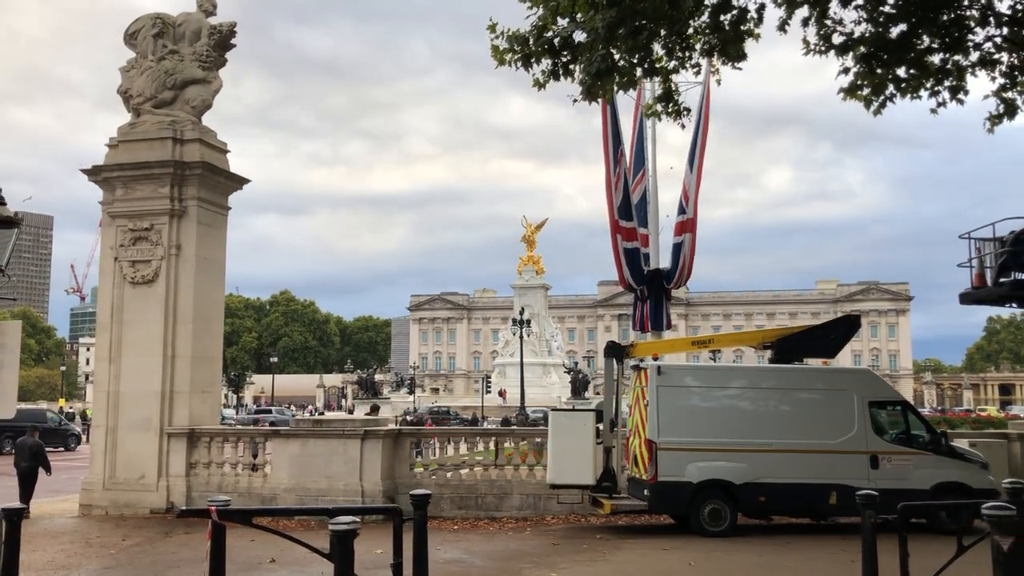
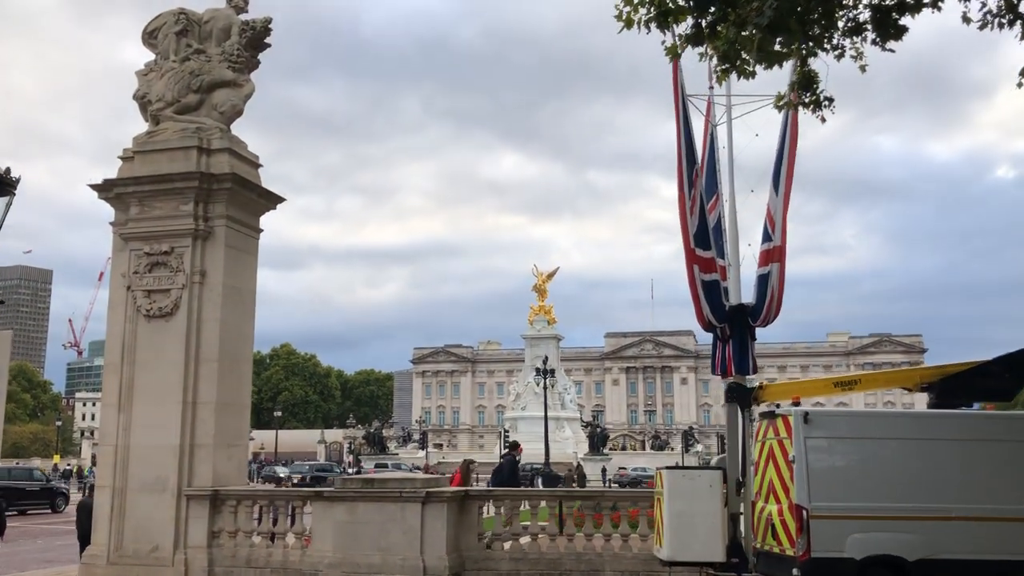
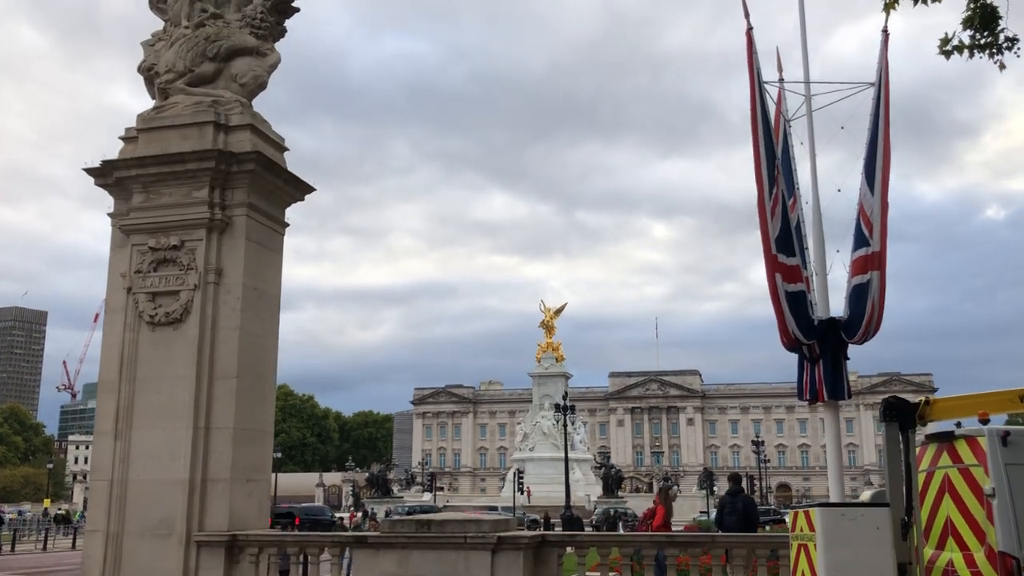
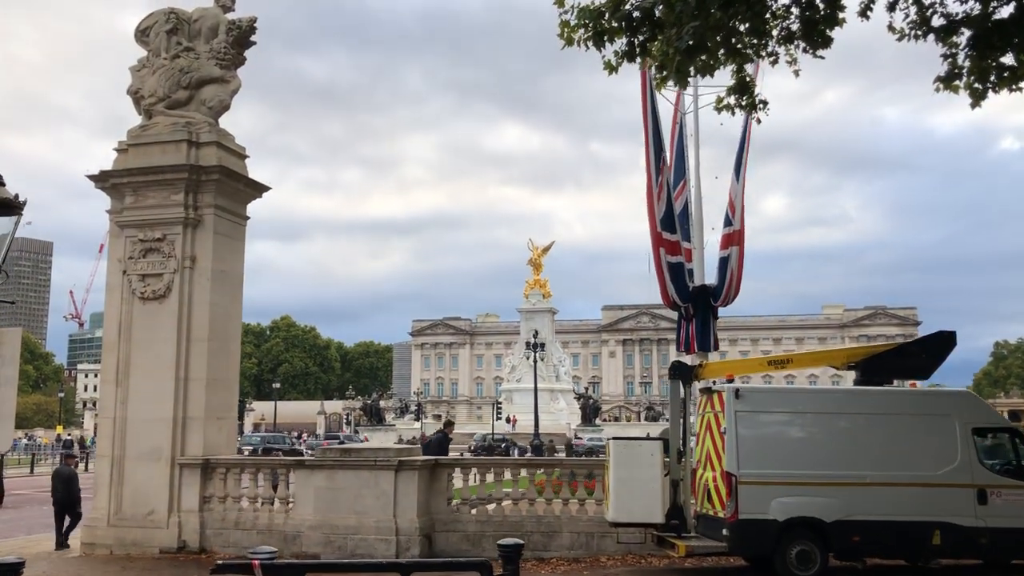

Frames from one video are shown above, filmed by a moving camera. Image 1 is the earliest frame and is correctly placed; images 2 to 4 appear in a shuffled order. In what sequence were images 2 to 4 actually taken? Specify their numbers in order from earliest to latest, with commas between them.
4, 2, 3
